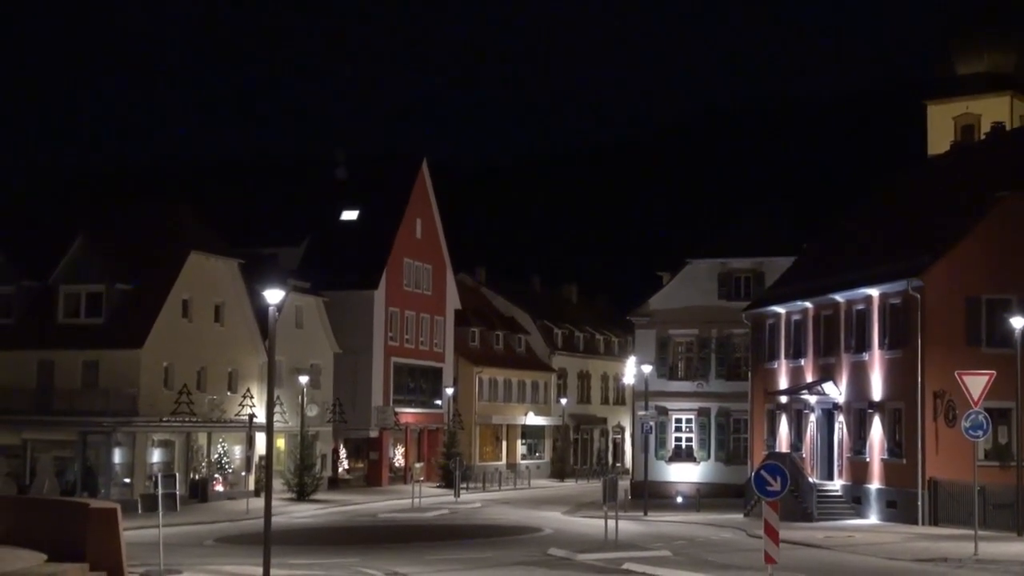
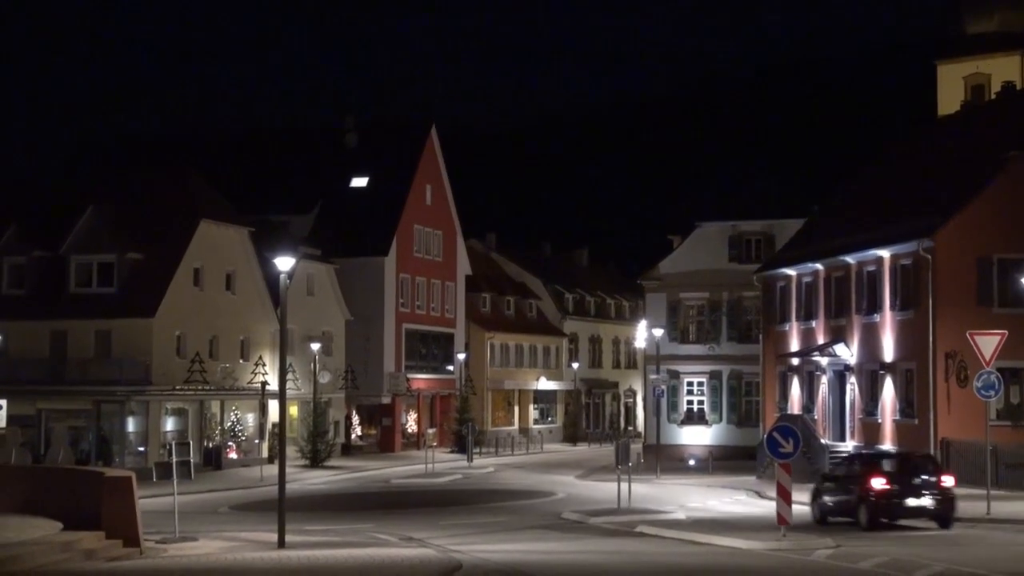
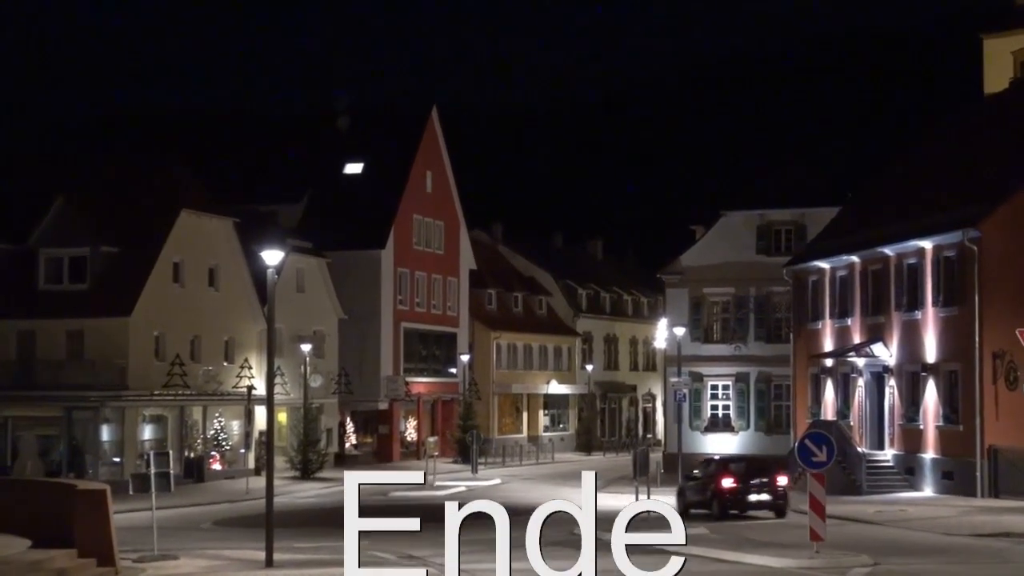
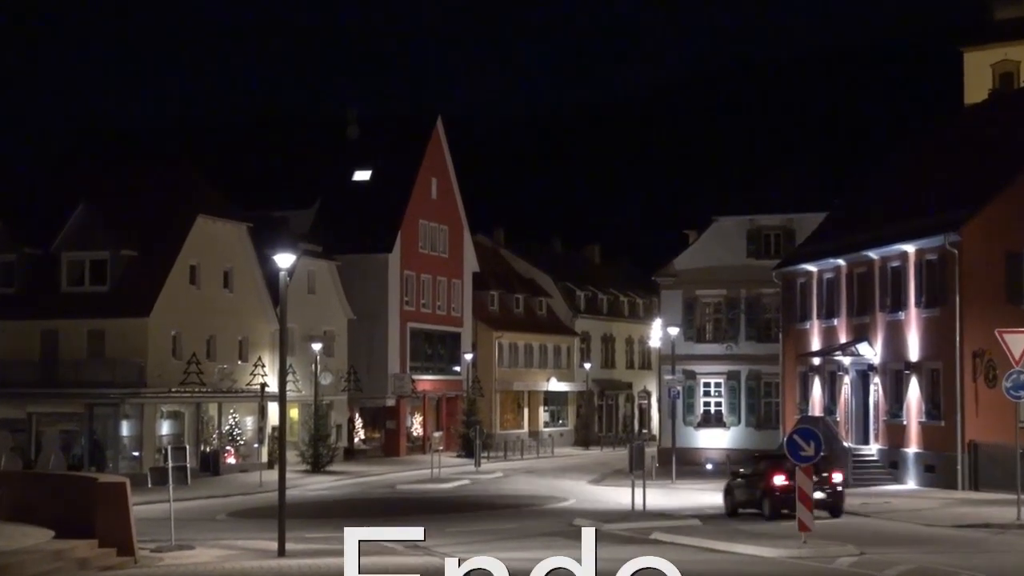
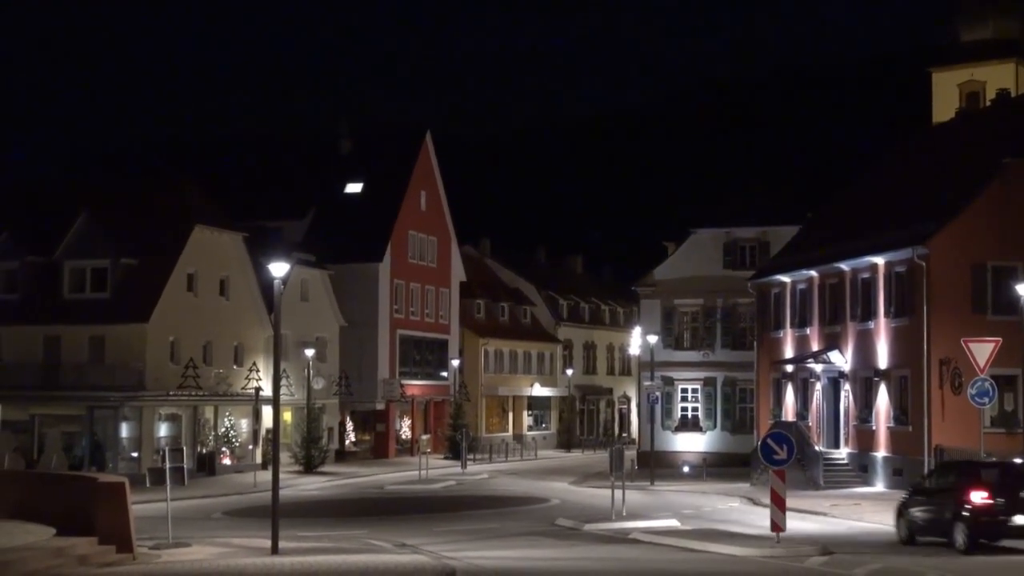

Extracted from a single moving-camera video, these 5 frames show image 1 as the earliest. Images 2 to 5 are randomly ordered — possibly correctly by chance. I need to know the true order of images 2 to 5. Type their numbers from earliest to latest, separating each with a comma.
5, 2, 4, 3
